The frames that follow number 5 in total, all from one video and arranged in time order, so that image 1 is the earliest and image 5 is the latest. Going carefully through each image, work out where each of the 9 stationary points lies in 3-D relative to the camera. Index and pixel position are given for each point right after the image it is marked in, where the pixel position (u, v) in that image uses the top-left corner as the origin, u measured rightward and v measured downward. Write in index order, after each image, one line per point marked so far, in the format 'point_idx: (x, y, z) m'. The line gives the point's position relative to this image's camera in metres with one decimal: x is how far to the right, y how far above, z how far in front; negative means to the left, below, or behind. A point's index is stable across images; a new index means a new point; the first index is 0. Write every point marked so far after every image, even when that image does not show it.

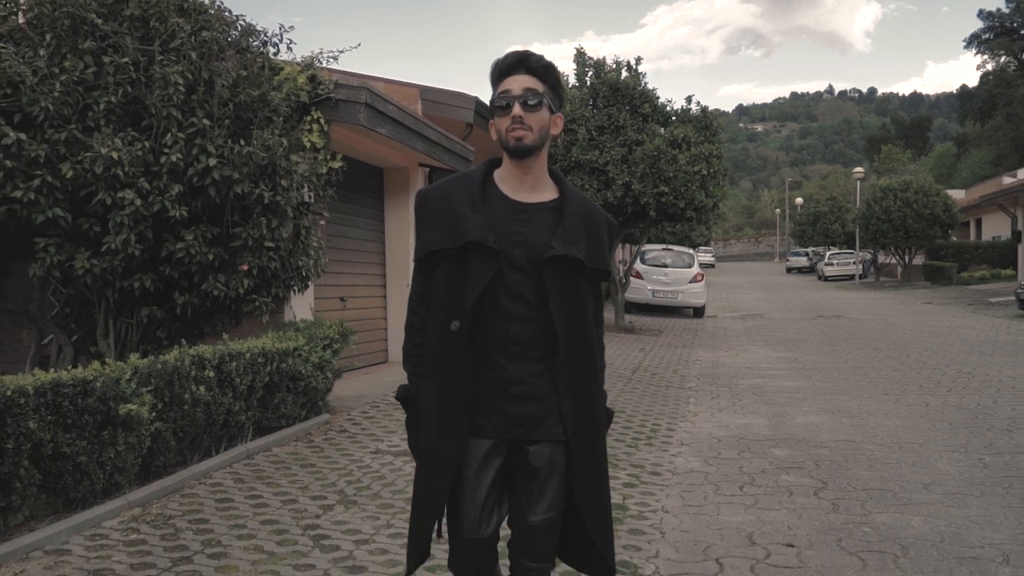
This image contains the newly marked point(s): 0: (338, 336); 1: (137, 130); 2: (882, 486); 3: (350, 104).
0: (-1.5, -0.4, +7.1) m
1: (-2.8, +1.2, +6.1) m
2: (+2.3, -1.2, +5.1) m
3: (-1.5, +1.7, +7.7) m
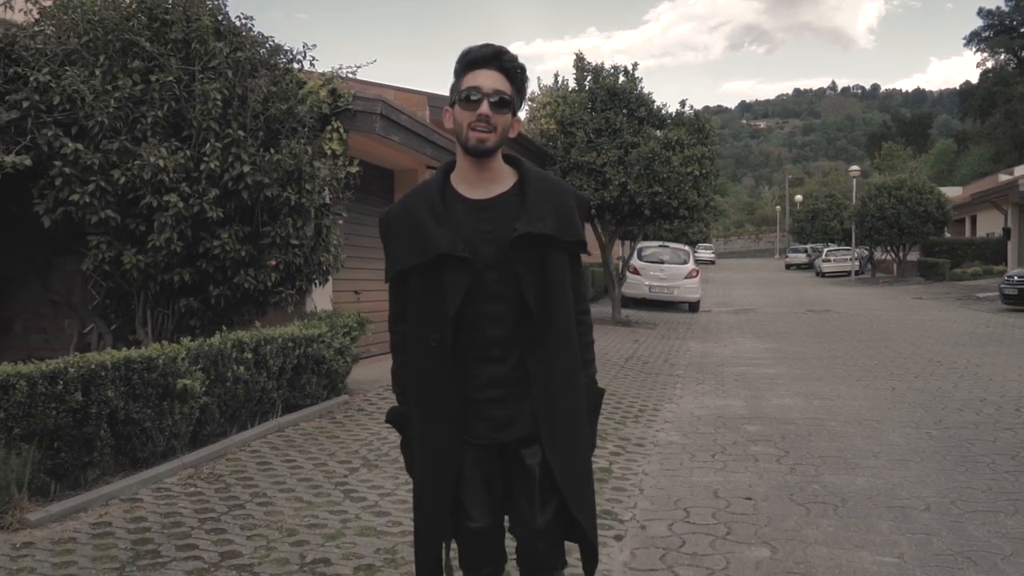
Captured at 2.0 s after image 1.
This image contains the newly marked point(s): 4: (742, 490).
0: (-1.5, -0.4, +7.8) m
1: (-2.8, +1.2, +6.9) m
2: (+2.3, -1.2, +5.8) m
3: (-1.5, +1.8, +8.4) m
4: (+1.4, -1.2, +5.0) m
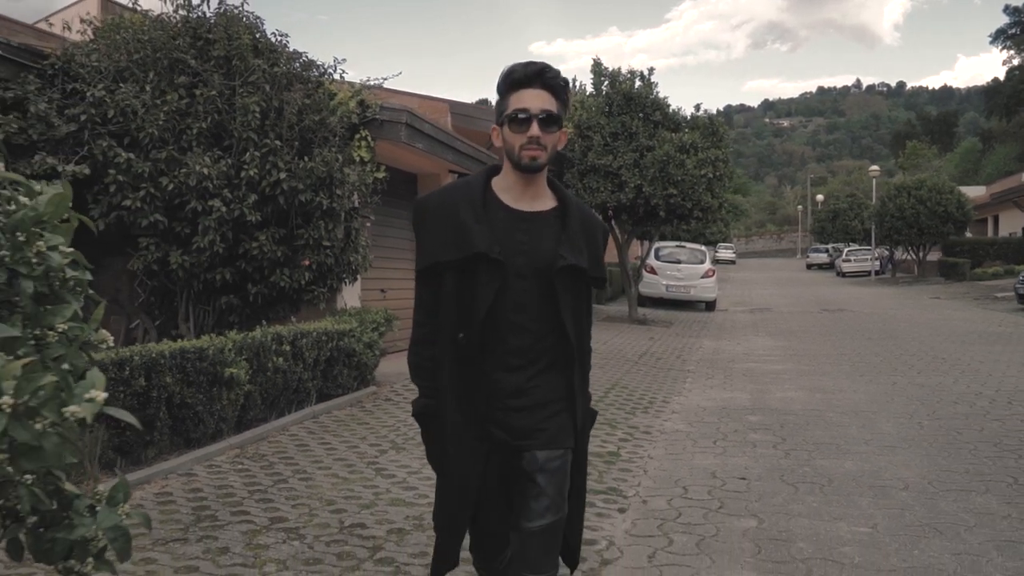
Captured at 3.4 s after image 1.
0: (-1.3, -0.3, +8.4) m
1: (-2.6, +1.3, +7.4) m
2: (+2.4, -1.2, +6.2) m
3: (-1.3, +1.8, +9.0) m
4: (+1.5, -1.2, +5.5) m
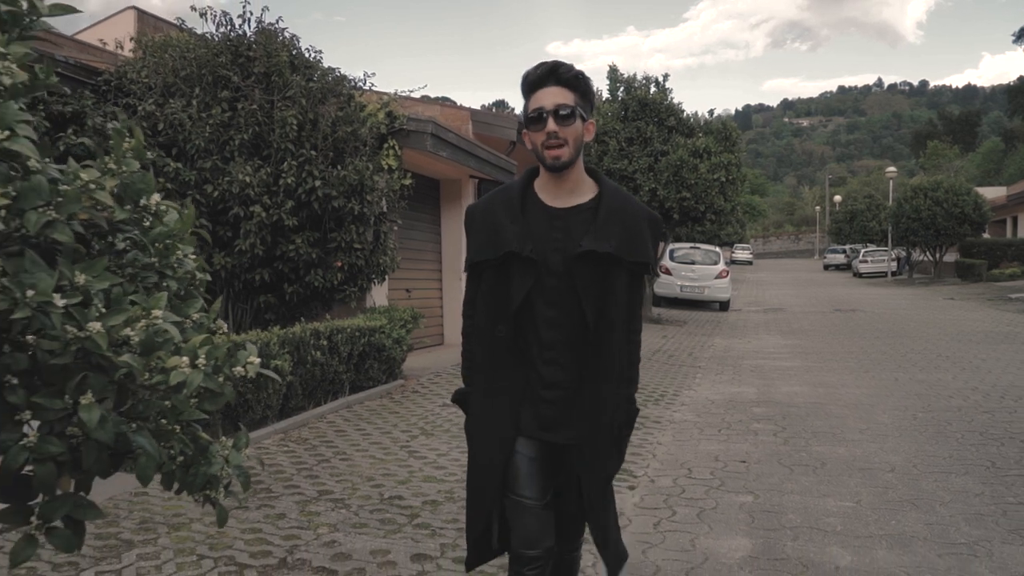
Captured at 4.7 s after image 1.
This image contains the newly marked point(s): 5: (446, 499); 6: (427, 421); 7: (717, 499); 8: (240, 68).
0: (-1.1, -0.3, +8.9) m
1: (-2.5, +1.3, +8.0) m
2: (+2.6, -1.2, +6.7) m
3: (-1.1, +1.8, +9.5) m
4: (+1.6, -1.2, +5.9) m
5: (-0.4, -1.2, +4.8) m
6: (-0.7, -1.1, +7.0) m
7: (+1.2, -1.3, +4.9) m
8: (-2.7, +2.2, +8.0) m
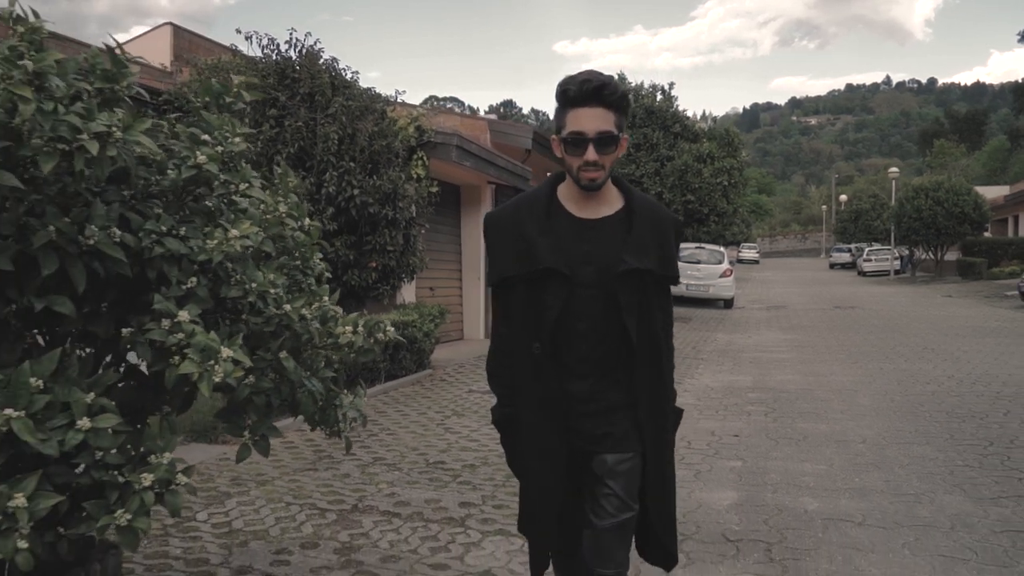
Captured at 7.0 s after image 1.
0: (-0.9, -0.3, +9.8) m
1: (-2.3, +1.3, +8.9) m
2: (+2.8, -1.1, +7.6) m
3: (-0.9, +1.8, +10.4) m
4: (+1.8, -1.2, +6.8) m
5: (-0.2, -1.2, +5.6) m
6: (-0.5, -1.1, +7.9) m
7: (+1.4, -1.2, +5.8) m
8: (-2.5, +2.2, +8.9) m
